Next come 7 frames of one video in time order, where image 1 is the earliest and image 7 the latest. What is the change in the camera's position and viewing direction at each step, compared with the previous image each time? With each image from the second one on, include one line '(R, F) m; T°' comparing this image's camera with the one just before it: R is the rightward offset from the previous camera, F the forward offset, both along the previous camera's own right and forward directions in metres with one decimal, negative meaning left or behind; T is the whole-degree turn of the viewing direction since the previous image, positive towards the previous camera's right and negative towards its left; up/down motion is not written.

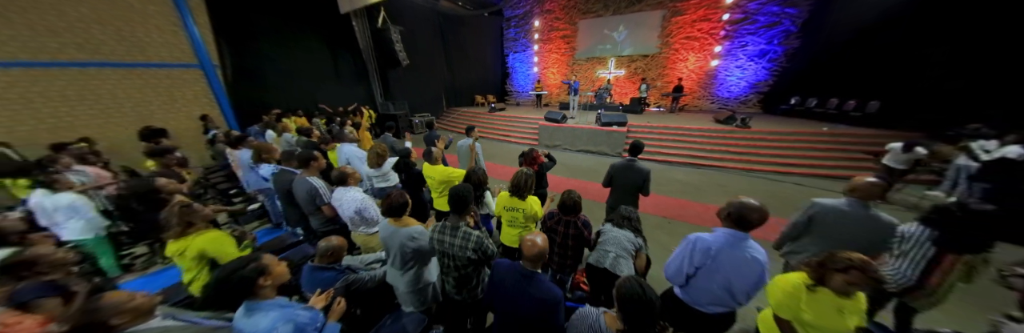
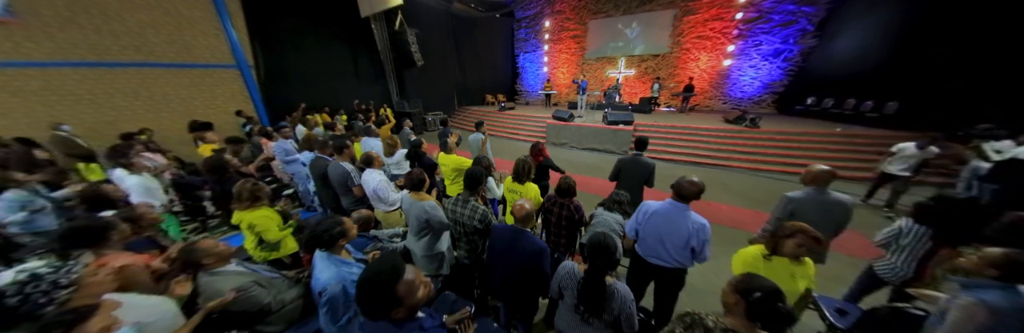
(+0.1, -0.3) m; -2°
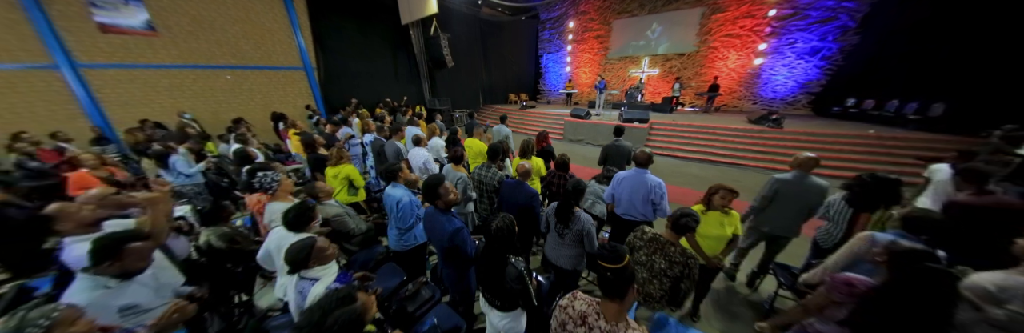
(+0.2, -0.6) m; -6°
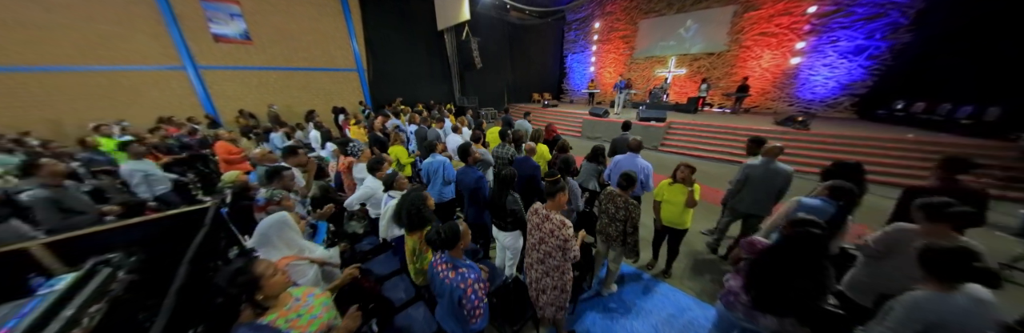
(+0.2, -0.7) m; -6°
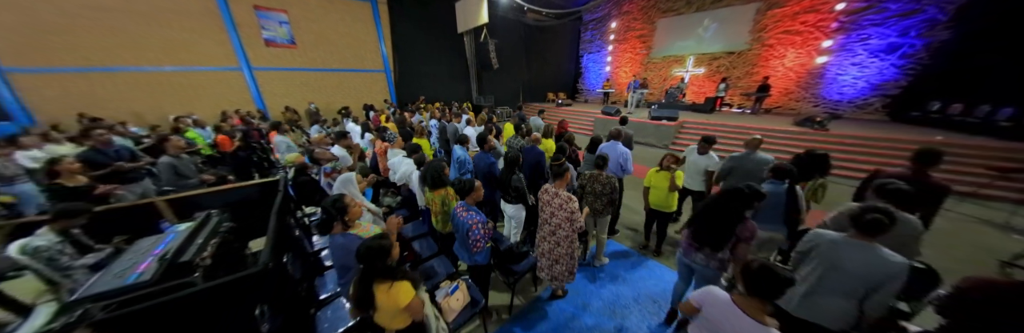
(+0.1, -0.4) m; -4°
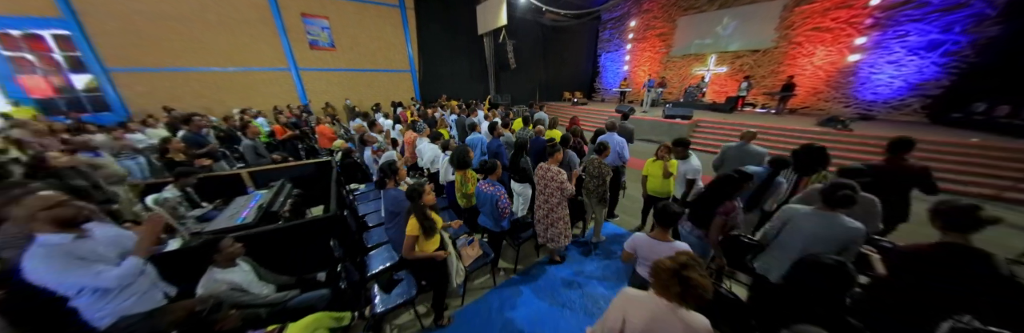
(+0.1, -0.5) m; -4°
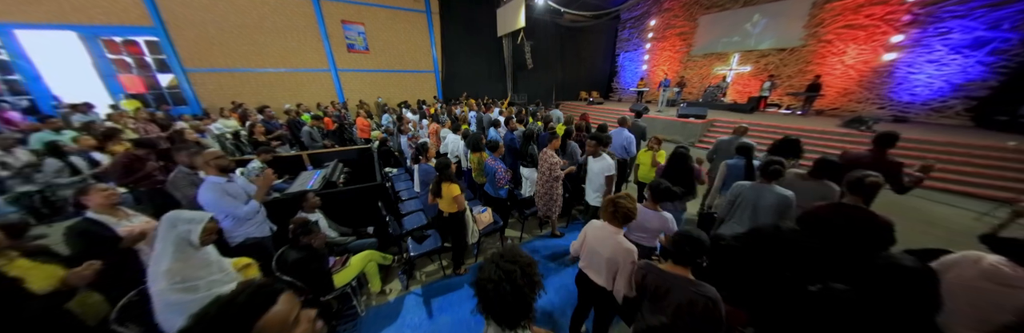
(+0.1, -0.5) m; -4°
